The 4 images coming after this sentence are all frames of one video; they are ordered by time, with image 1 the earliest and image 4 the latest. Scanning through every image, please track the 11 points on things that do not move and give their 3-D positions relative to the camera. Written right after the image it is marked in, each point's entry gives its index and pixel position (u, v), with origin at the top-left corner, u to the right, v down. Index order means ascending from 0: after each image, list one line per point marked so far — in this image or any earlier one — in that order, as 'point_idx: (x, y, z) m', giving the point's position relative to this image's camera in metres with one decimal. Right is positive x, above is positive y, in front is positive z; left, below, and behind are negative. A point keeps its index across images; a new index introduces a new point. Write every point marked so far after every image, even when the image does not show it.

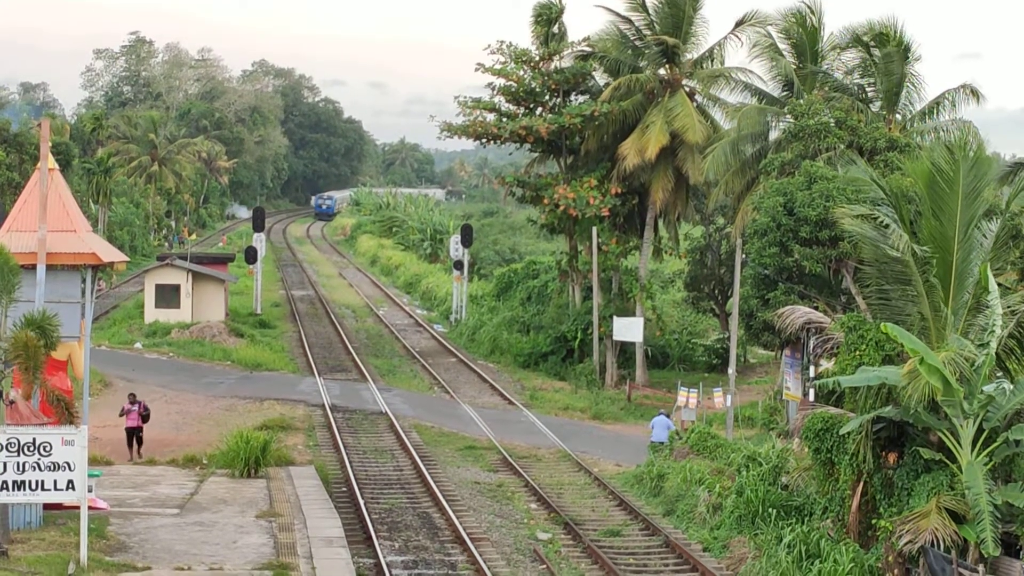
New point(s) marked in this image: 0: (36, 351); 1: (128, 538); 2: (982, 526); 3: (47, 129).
0: (-6.0, -0.8, +13.0) m
1: (-5.4, -3.5, +14.5) m
2: (+5.3, -2.7, +11.4) m
3: (-6.3, +2.1, +14.0) m
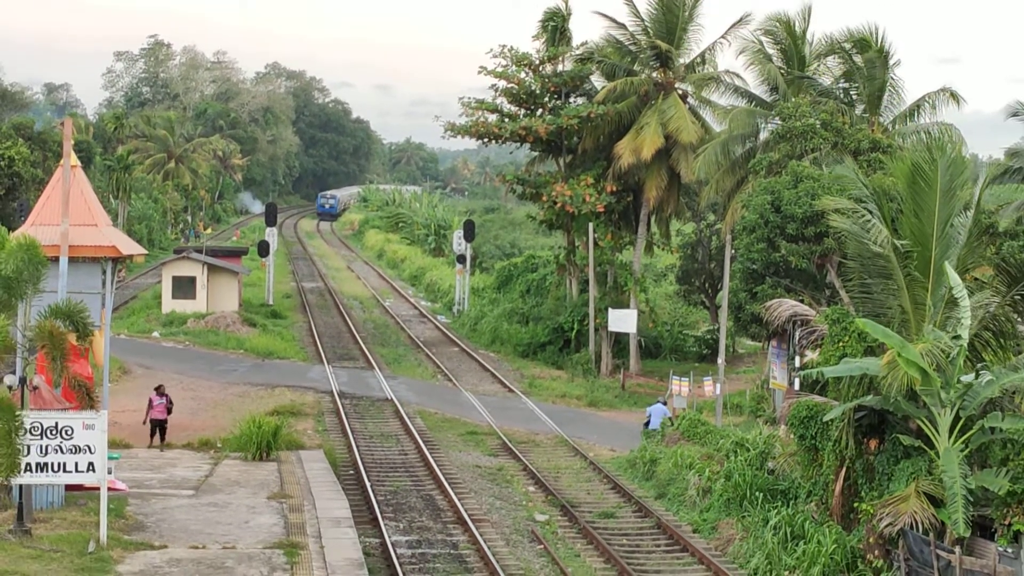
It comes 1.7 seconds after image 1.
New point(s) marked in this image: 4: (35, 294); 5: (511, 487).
0: (-6.1, -0.7, +13.8) m
1: (-5.4, -3.4, +15.4) m
2: (+5.3, -2.6, +12.2) m
3: (-6.3, +2.3, +14.9) m
4: (-6.5, -0.1, +14.1) m
5: (0.0, -3.5, +18.7) m
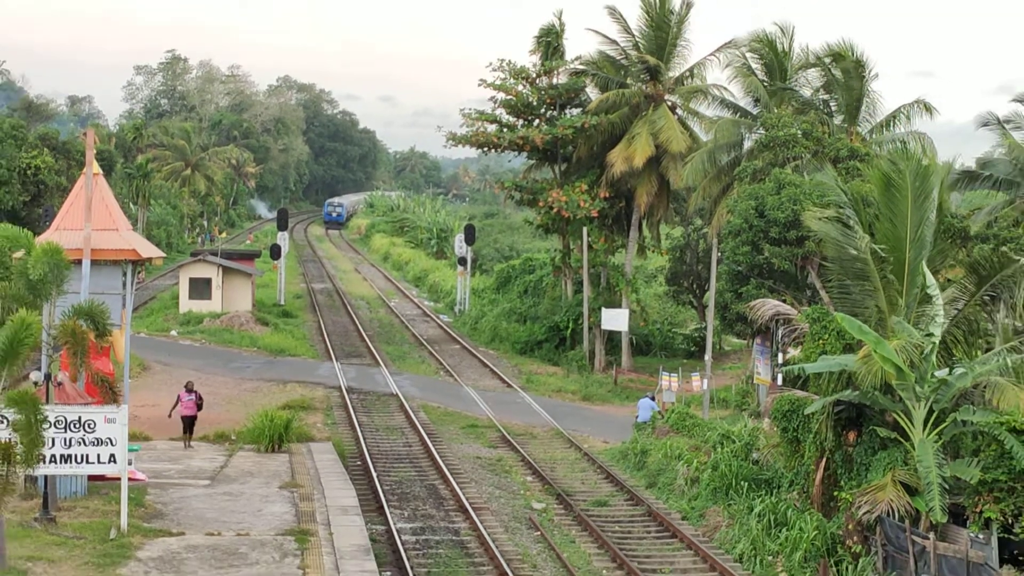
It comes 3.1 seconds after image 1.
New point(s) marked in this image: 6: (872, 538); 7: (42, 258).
0: (-6.1, -0.7, +14.8) m
1: (-5.4, -3.4, +16.4) m
2: (+5.2, -2.6, +13.2) m
3: (-6.3, +2.3, +15.9) m
4: (-6.6, -0.1, +15.2) m
5: (0.0, -3.6, +19.7) m
6: (+5.0, -3.5, +14.6) m
7: (-6.4, +0.4, +14.2) m
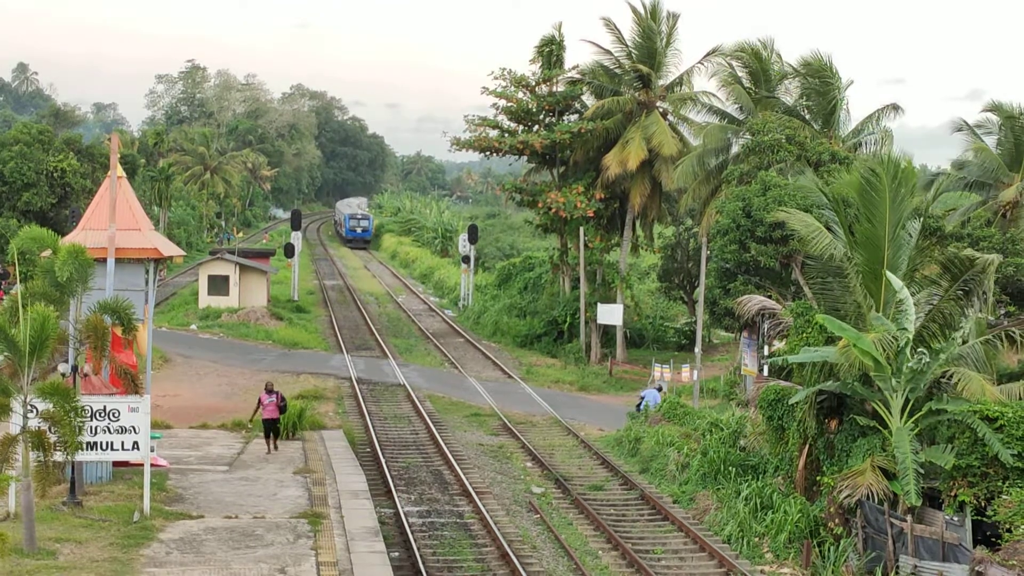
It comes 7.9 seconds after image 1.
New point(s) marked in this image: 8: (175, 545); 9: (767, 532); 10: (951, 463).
0: (-6.1, -0.6, +16.0) m
1: (-5.4, -3.3, +17.5) m
2: (+5.2, -2.6, +14.3) m
3: (-6.3, +2.3, +17.0) m
4: (-6.6, 0.0, +16.3) m
5: (0.0, -3.5, +20.8) m
6: (+5.0, -3.4, +15.6) m
7: (-6.4, +0.5, +15.3) m
8: (-4.6, -3.5, +14.5) m
9: (+3.9, -3.8, +16.3) m
10: (+5.9, -2.3, +14.0) m
